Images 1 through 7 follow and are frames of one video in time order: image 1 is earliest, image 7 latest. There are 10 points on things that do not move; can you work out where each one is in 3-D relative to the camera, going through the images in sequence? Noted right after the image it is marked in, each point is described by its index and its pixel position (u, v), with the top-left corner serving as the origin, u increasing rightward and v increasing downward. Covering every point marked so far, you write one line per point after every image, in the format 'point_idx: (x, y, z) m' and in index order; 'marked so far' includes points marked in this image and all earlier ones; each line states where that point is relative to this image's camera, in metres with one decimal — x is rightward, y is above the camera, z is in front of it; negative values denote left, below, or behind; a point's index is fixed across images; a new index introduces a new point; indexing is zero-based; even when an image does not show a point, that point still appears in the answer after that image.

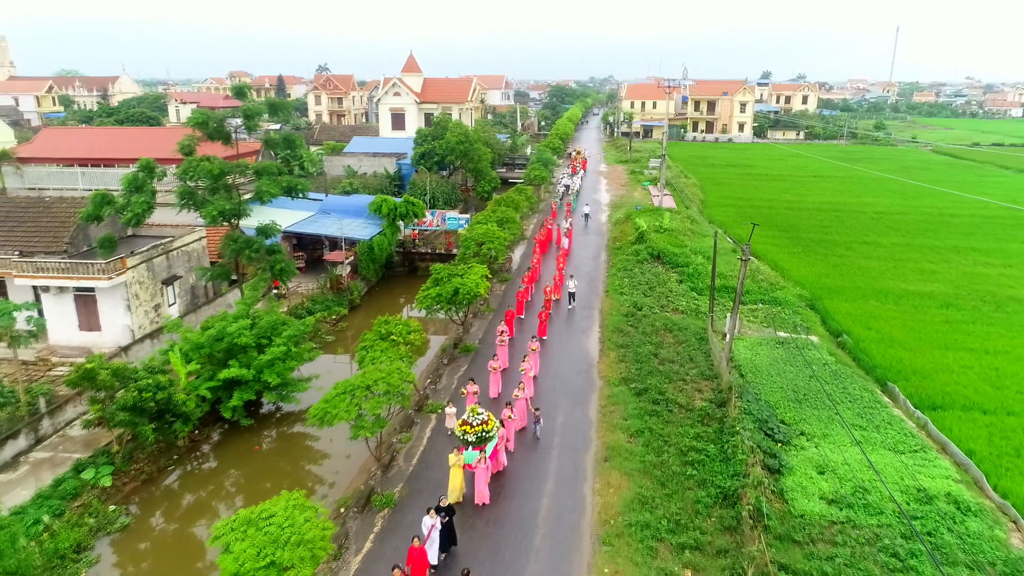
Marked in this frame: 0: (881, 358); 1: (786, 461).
0: (+9.6, -1.8, +16.0) m
1: (+5.1, -3.2, +11.4) m
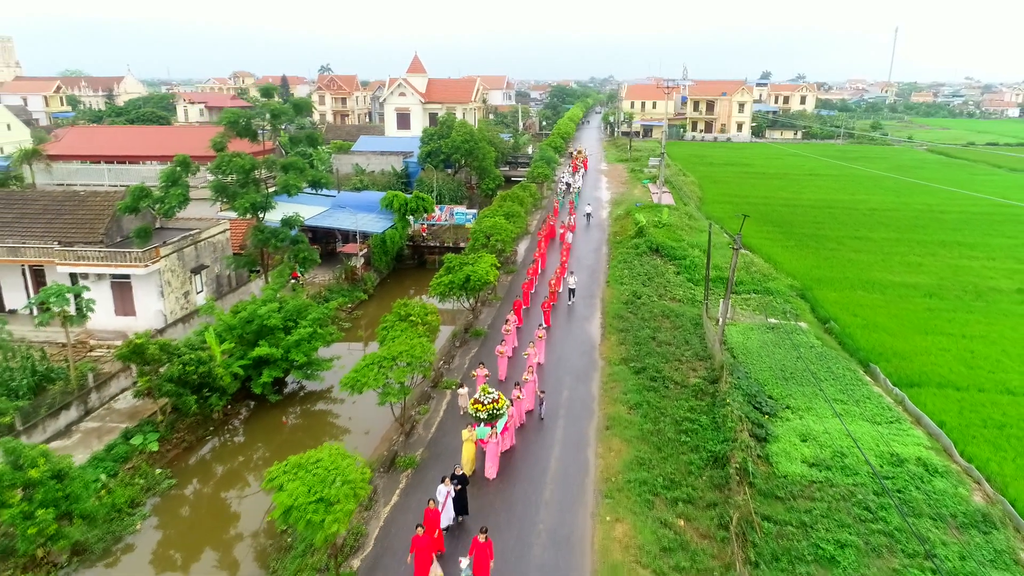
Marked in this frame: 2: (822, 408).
0: (+9.8, -1.5, +17.1) m
1: (+5.3, -2.9, +12.5) m
2: (+6.8, -2.6, +13.5) m
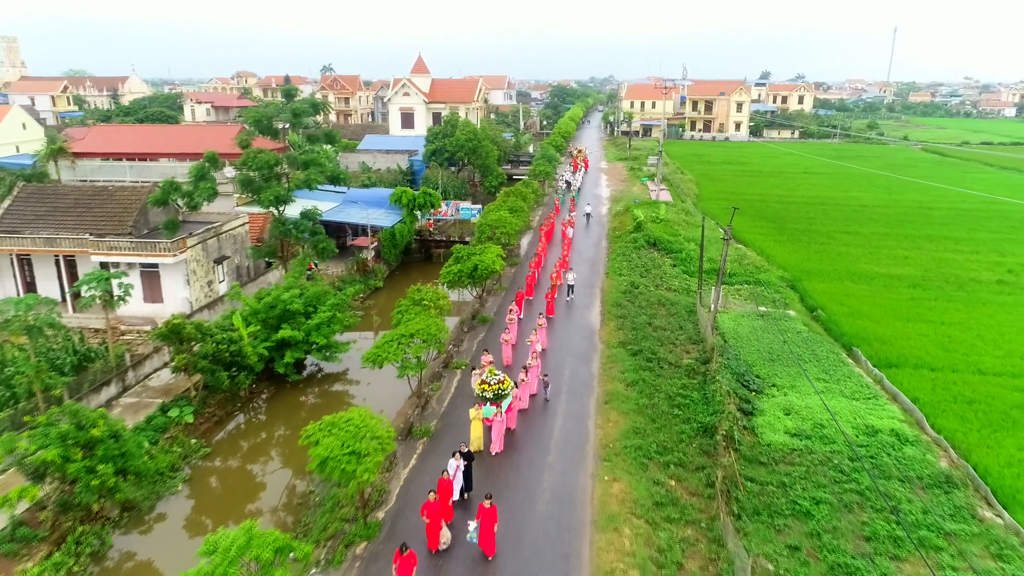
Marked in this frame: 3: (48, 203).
0: (+9.9, -1.1, +18.2) m
1: (+5.4, -2.6, +13.6) m
2: (+6.9, -2.3, +14.6) m
3: (-14.2, +2.6, +18.8) m
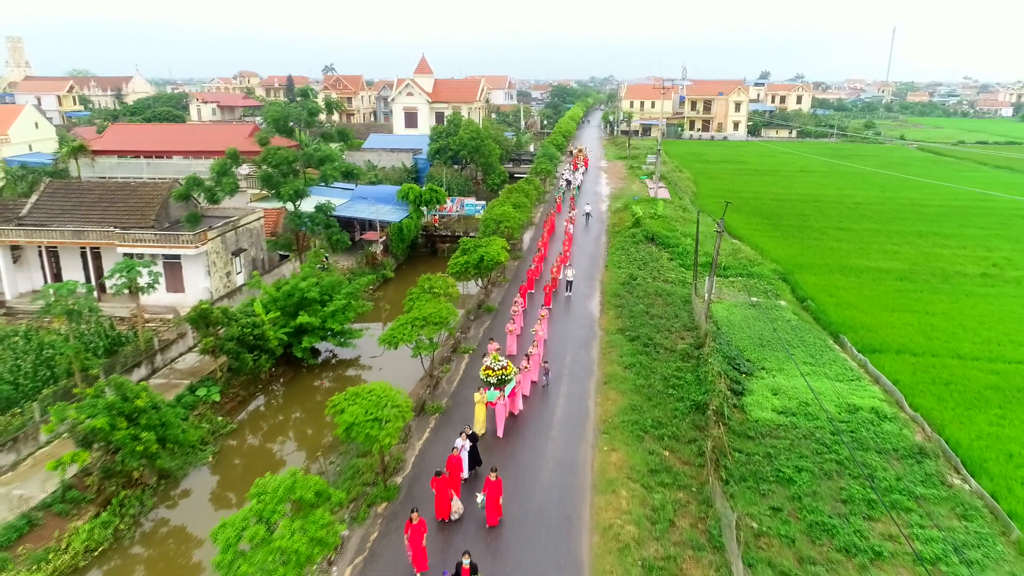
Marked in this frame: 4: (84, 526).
0: (+10.0, -0.9, +19.1) m
1: (+5.5, -2.3, +14.5) m
2: (+7.0, -2.0, +15.5) m
3: (-14.0, +2.9, +19.7) m
4: (-7.1, -4.0, +10.3) m
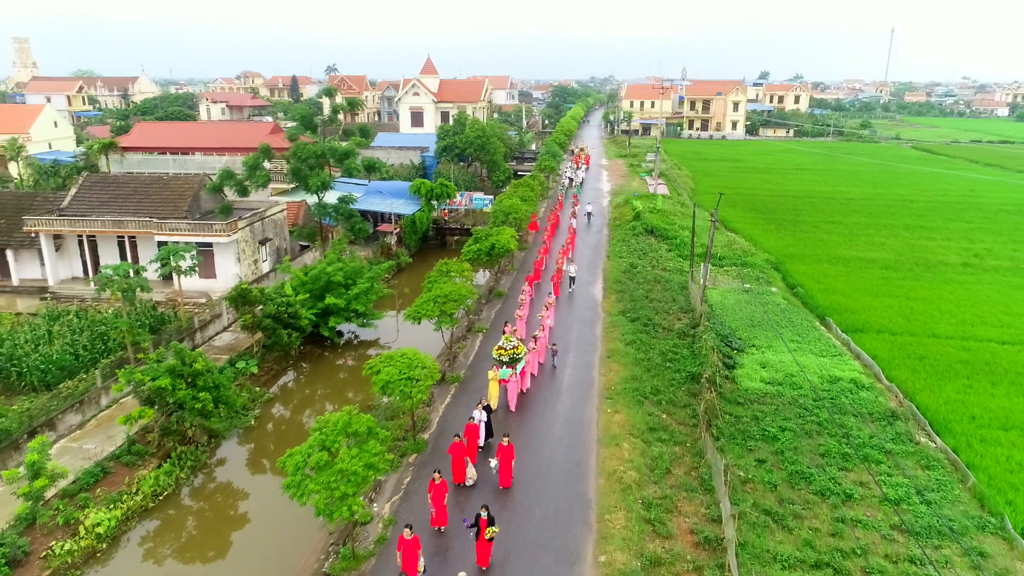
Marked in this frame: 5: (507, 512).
0: (+10.3, -0.4, +20.4) m
1: (+5.8, -1.9, +15.9) m
2: (+7.3, -1.6, +16.9) m
3: (-13.7, +3.3, +21.1) m
4: (-6.9, -3.5, +11.7) m
5: (-0.1, -3.8, +10.5) m
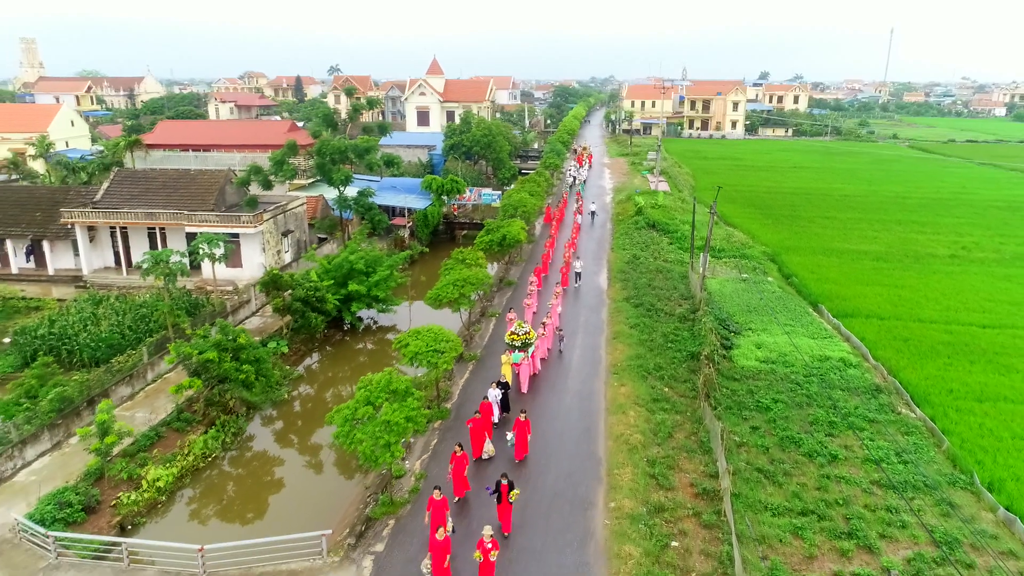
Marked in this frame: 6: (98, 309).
0: (+10.7, 0.0, +21.6) m
1: (+6.2, -1.5, +17.0) m
2: (+7.7, -1.2, +18.0) m
3: (-13.4, +3.7, +22.2) m
4: (-6.5, -3.1, +12.8) m
5: (+0.3, -3.5, +11.7) m
6: (-11.1, -0.5, +16.6) m
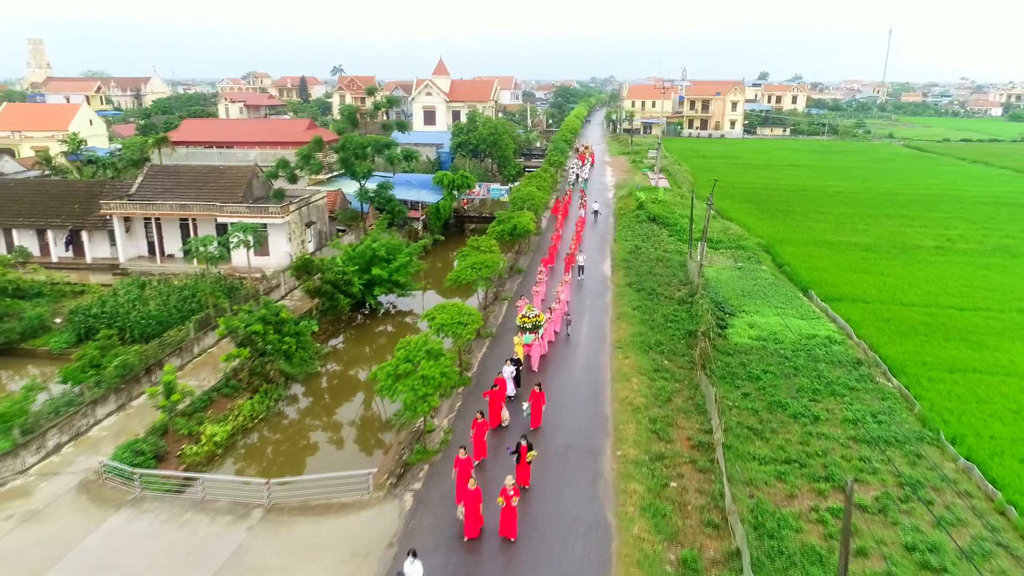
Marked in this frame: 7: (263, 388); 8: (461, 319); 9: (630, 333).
0: (+11.0, +0.4, +23.0) m
1: (+6.5, -1.0, +18.5) m
2: (+8.0, -0.7, +19.5) m
3: (-13.1, +4.2, +23.7) m
4: (-6.2, -2.7, +14.3) m
5: (+0.6, -3.0, +13.1) m
6: (-10.8, -0.1, +18.0) m
7: (-6.0, -2.4, +14.9) m
8: (-1.2, -0.6, +14.2) m
9: (+3.4, -1.3, +17.8) m
